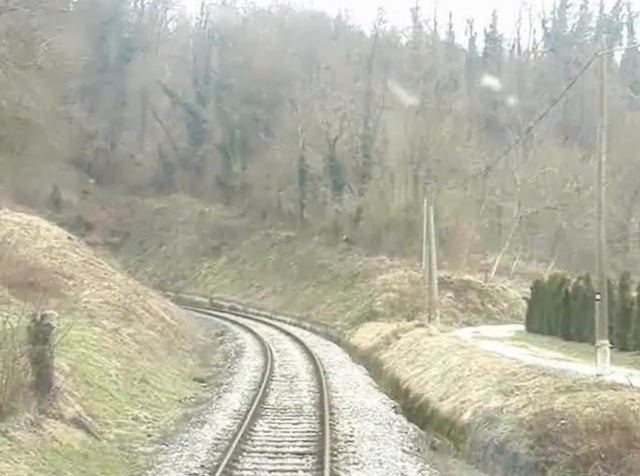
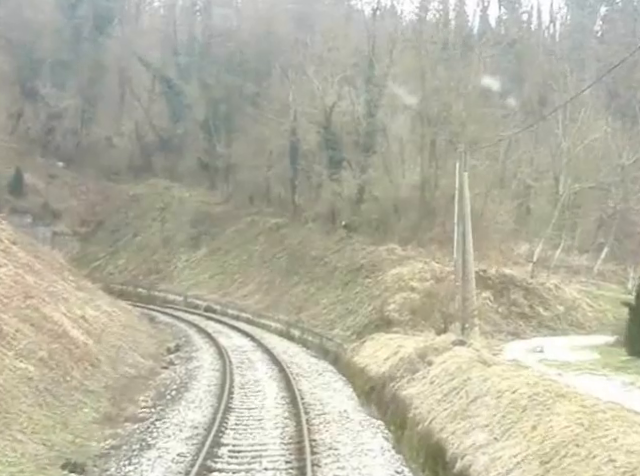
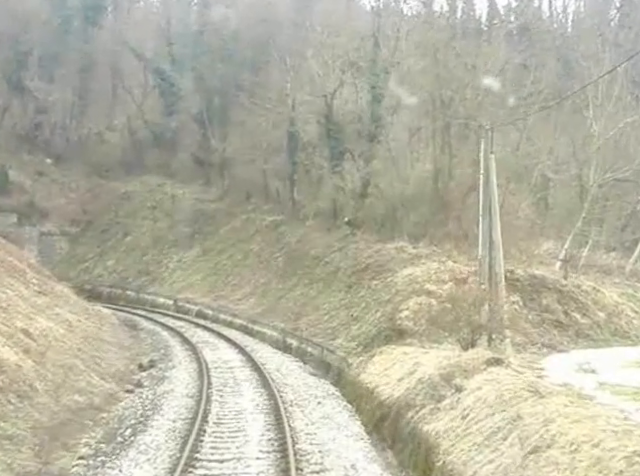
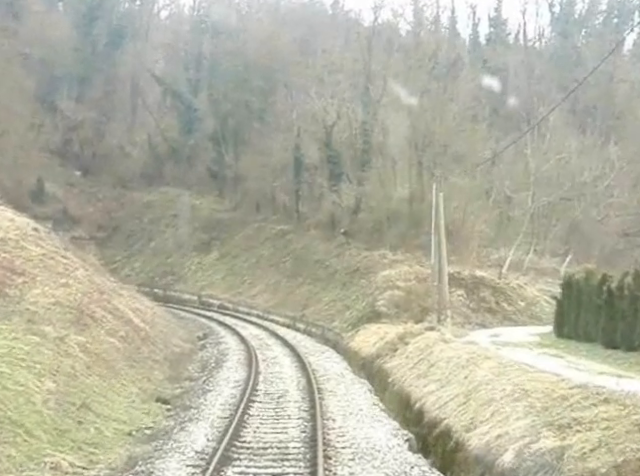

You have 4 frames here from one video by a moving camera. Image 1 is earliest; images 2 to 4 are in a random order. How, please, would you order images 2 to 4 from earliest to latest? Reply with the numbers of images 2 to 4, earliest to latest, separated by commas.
4, 2, 3
